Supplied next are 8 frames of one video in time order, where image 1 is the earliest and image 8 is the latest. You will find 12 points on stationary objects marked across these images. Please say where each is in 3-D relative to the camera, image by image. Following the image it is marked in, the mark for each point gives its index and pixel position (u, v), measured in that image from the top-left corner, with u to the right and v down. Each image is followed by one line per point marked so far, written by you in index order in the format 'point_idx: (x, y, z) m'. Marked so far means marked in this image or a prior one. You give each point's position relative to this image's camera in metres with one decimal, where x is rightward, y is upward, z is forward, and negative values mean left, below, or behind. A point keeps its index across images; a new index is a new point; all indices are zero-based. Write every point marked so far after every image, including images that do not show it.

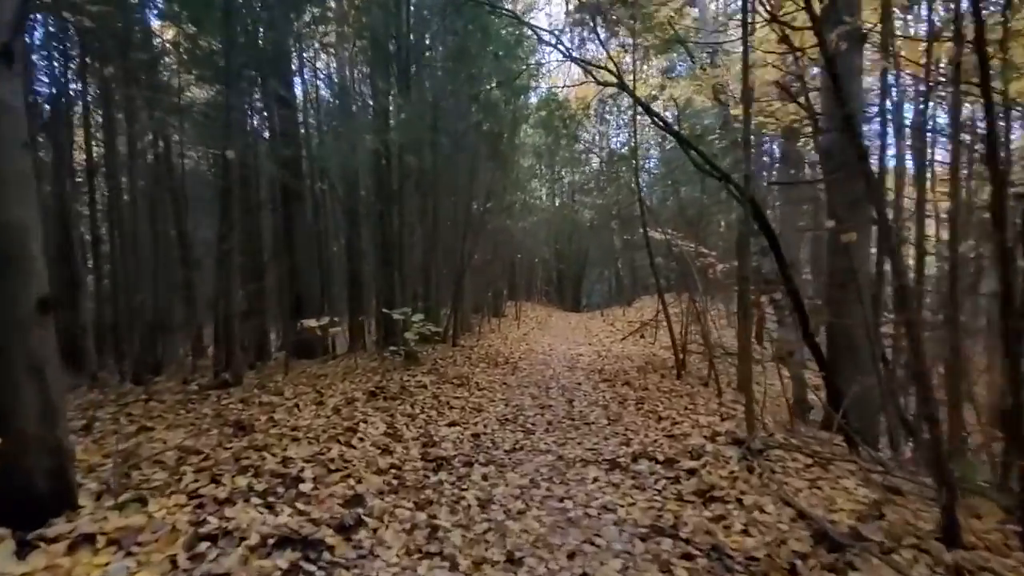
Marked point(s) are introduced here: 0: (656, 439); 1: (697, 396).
0: (+1.5, -1.6, +5.9) m
1: (+2.7, -1.5, +8.3) m
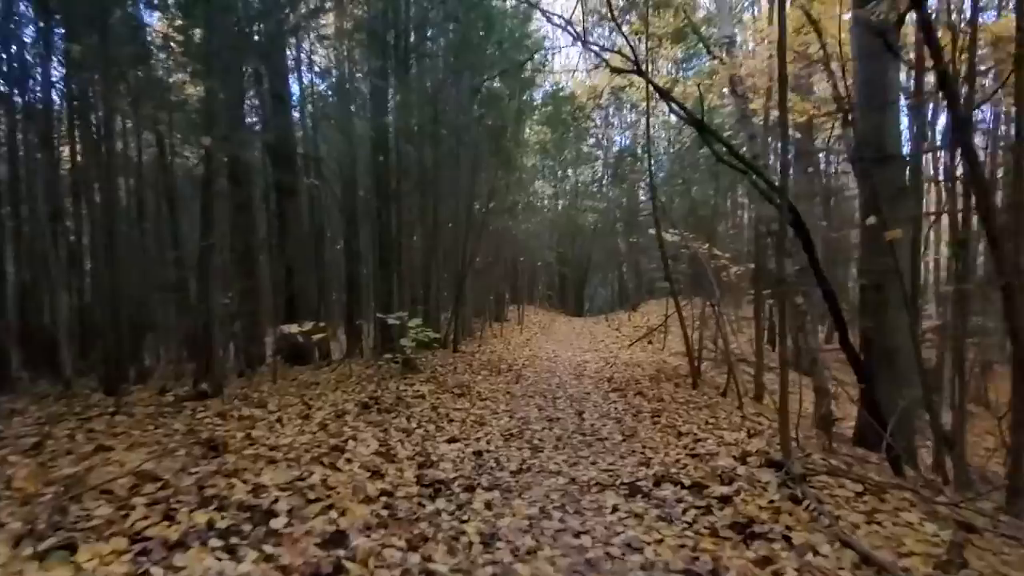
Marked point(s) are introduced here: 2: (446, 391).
0: (+1.5, -1.6, +5.3) m
1: (+2.7, -1.6, +7.7) m
2: (-0.9, -1.5, +8.3) m
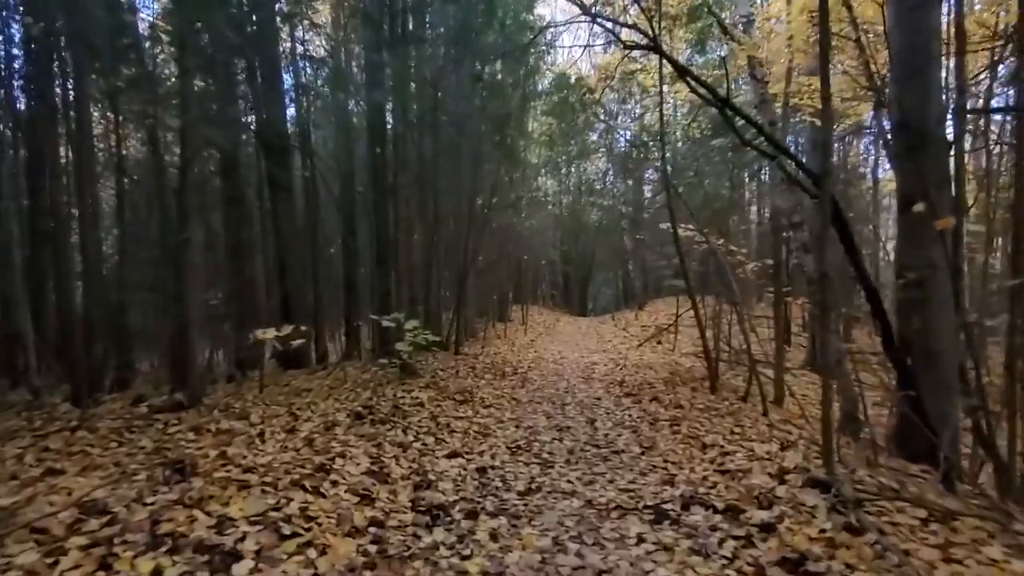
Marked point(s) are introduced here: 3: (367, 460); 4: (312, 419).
0: (+1.6, -1.6, +4.7) m
1: (+2.8, -1.5, +7.1) m
2: (-0.9, -1.5, +7.8) m
3: (-1.2, -1.4, +4.7) m
4: (-2.0, -1.3, +5.8) m
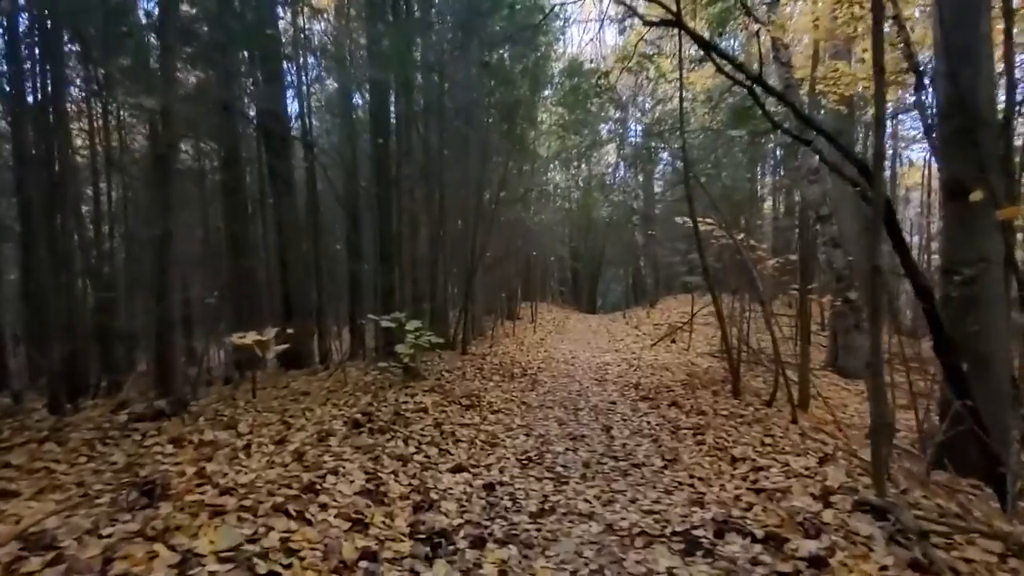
0: (+1.7, -1.5, +4.2) m
1: (+2.9, -1.5, +6.6) m
2: (-0.7, -1.5, +7.3) m
3: (-1.1, -1.4, +4.3) m
4: (-1.9, -1.3, +5.3) m
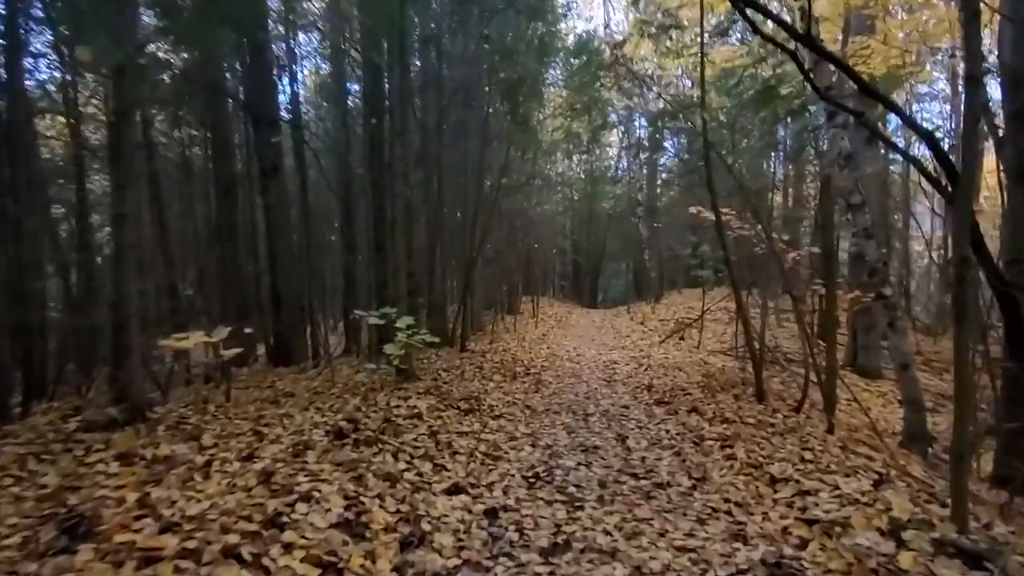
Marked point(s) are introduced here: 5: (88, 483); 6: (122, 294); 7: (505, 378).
0: (+1.7, -1.5, +3.6) m
1: (+2.9, -1.4, +5.9) m
2: (-0.7, -1.4, +6.6) m
3: (-1.1, -1.3, +3.6) m
4: (-1.9, -1.2, +4.6) m
5: (-2.6, -1.2, +3.5) m
6: (-3.2, 0.0, +4.7) m
7: (-0.1, -1.4, +9.1) m
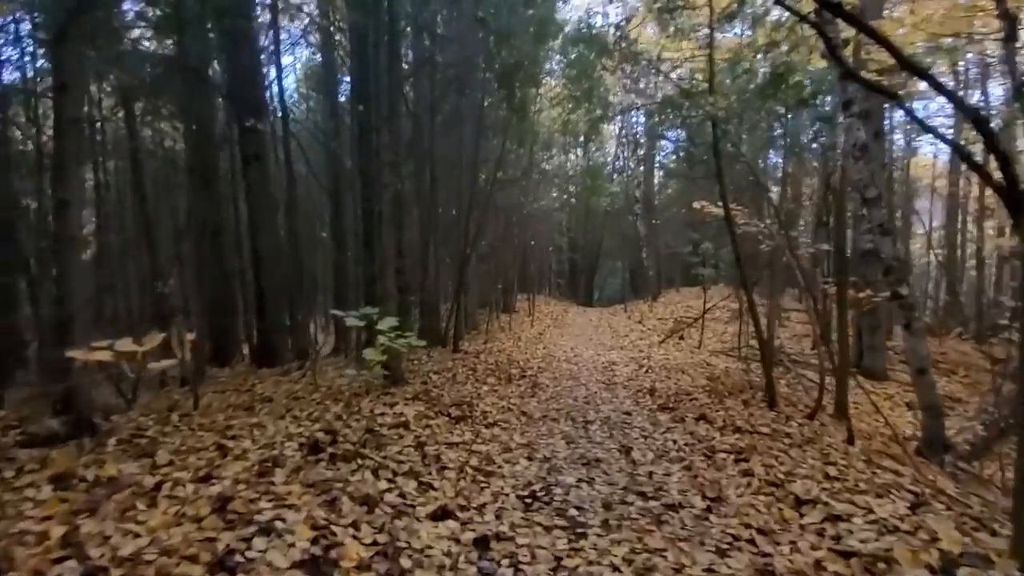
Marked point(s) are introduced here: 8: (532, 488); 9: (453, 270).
0: (+1.7, -1.5, +3.1) m
1: (+2.9, -1.4, +5.4) m
2: (-0.8, -1.3, +6.1) m
3: (-1.1, -1.3, +3.1) m
4: (-1.9, -1.2, +4.1) m
5: (-2.6, -1.2, +3.0) m
6: (-3.2, 0.0, +4.2) m
7: (-0.2, -1.4, +8.6) m
8: (+0.2, -1.5, +4.4) m
9: (-1.3, +0.4, +13.1) m
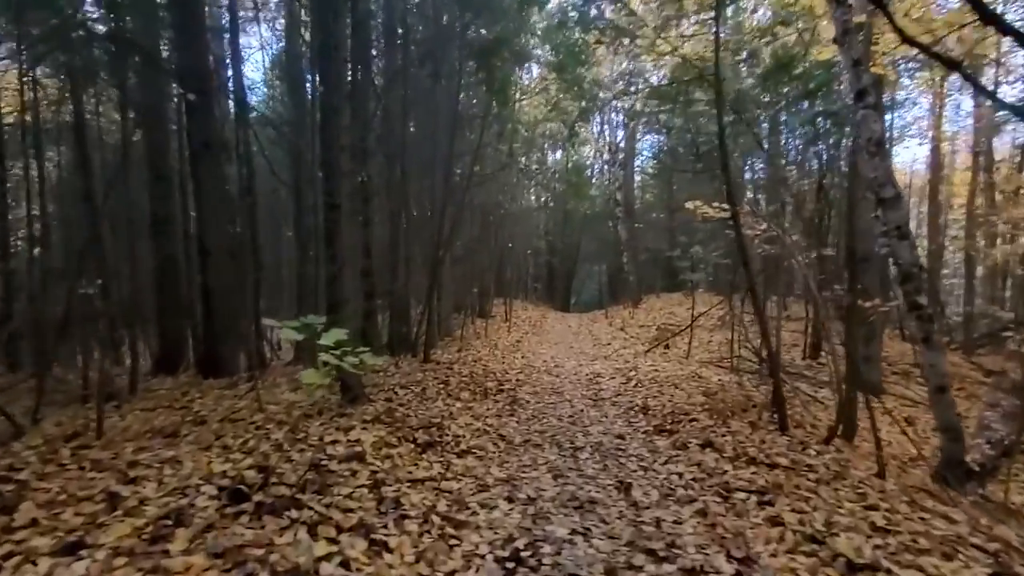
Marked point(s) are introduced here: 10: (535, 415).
0: (+1.6, -1.5, +2.3) m
1: (+2.7, -1.5, +4.6) m
2: (-1.0, -1.4, +5.2) m
3: (-1.2, -1.3, +2.2) m
4: (-2.0, -1.2, +3.2) m
5: (-2.7, -1.1, +2.0) m
6: (-3.3, 0.0, +3.2) m
7: (-0.5, -1.4, +7.7) m
8: (0.0, -1.5, +3.5) m
9: (-1.8, +0.3, +12.1) m
10: (+0.3, -1.5, +6.9) m
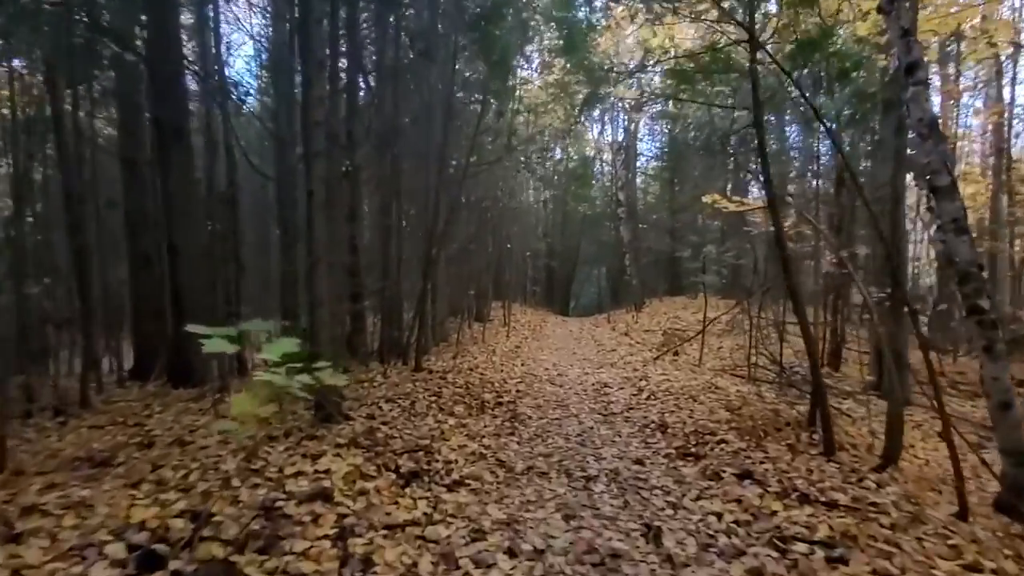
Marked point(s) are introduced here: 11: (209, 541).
0: (+1.6, -1.5, +1.4) m
1: (+2.7, -1.5, +3.8) m
2: (-0.9, -1.4, +4.3) m
3: (-1.2, -1.3, +1.3) m
4: (-2.0, -1.2, +2.3) m
5: (-2.6, -1.1, +1.1) m
6: (-3.3, 0.0, +2.3) m
7: (-0.5, -1.4, +6.8) m
8: (0.0, -1.5, +2.6) m
9: (-1.8, +0.3, +11.2) m
10: (+0.3, -1.5, +6.1) m
11: (-1.5, -1.3, +3.0) m
